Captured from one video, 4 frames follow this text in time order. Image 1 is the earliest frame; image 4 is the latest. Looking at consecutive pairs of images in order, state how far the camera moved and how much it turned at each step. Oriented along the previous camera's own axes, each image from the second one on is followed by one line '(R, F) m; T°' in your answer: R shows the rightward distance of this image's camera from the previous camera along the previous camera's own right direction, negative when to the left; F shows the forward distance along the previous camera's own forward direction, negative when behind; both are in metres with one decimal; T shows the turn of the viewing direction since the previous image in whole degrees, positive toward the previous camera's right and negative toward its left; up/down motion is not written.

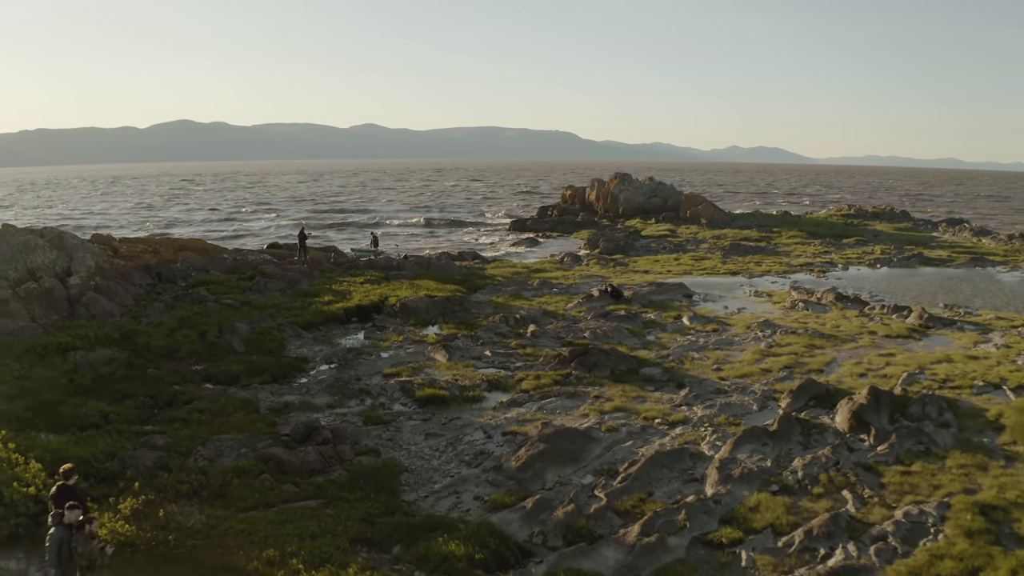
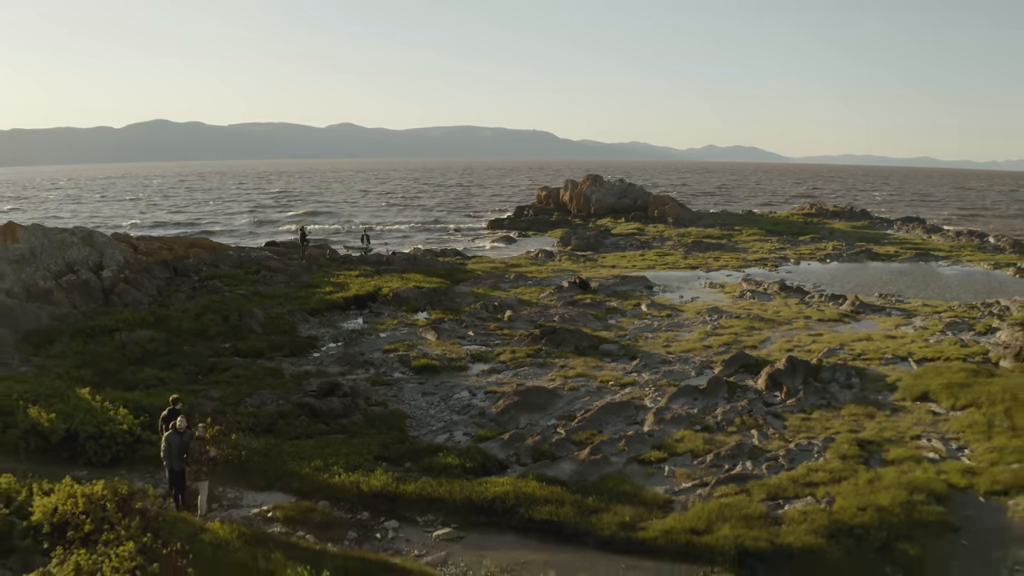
(-0.1, -3.8) m; +2°
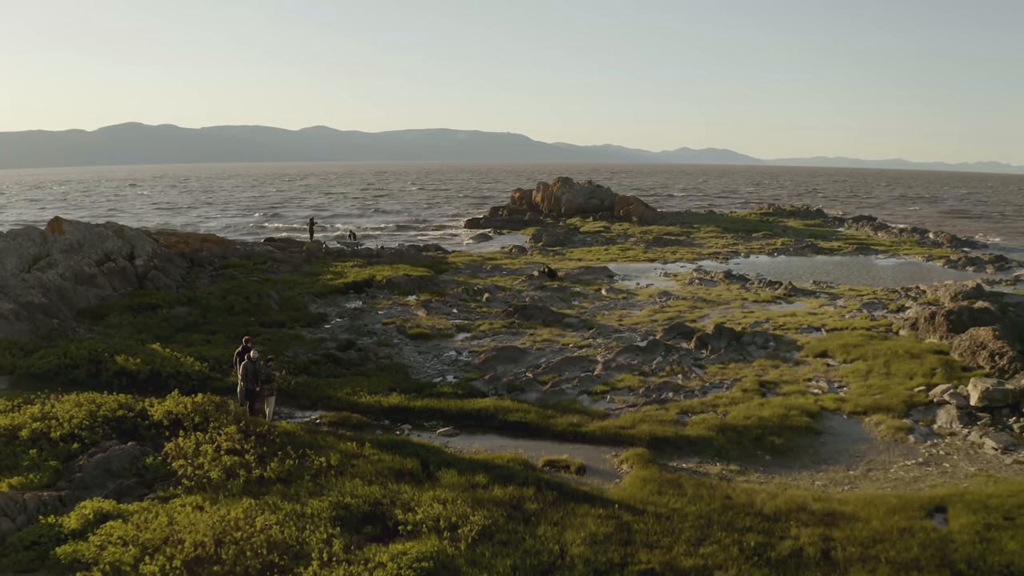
(-0.1, -5.0) m; +2°
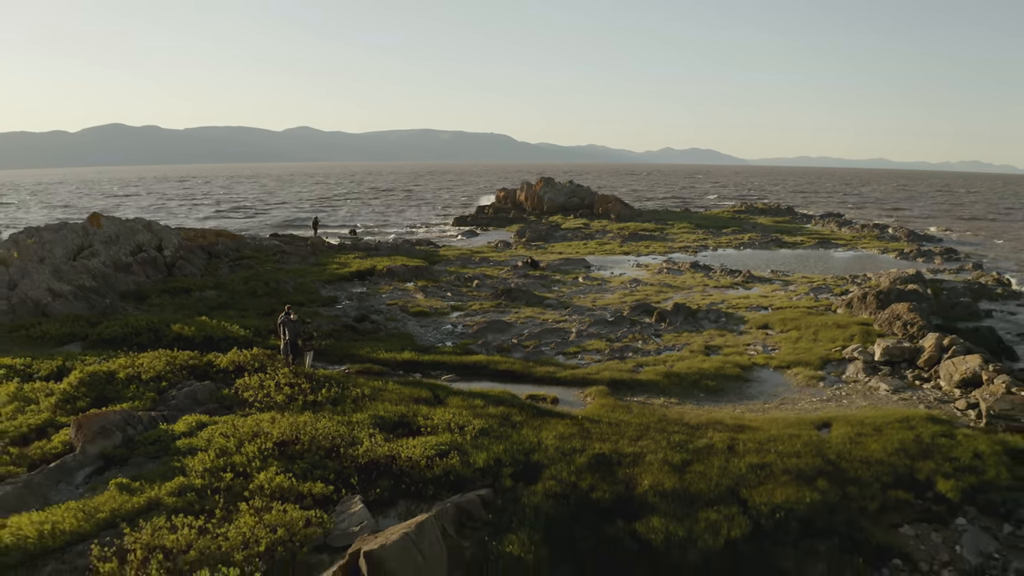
(-0.2, -4.5) m; +1°
